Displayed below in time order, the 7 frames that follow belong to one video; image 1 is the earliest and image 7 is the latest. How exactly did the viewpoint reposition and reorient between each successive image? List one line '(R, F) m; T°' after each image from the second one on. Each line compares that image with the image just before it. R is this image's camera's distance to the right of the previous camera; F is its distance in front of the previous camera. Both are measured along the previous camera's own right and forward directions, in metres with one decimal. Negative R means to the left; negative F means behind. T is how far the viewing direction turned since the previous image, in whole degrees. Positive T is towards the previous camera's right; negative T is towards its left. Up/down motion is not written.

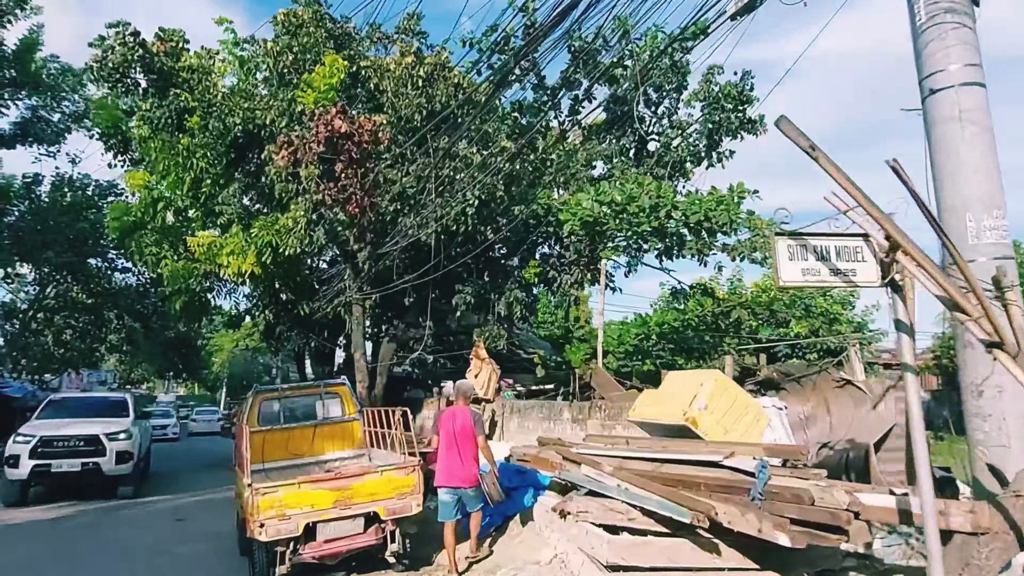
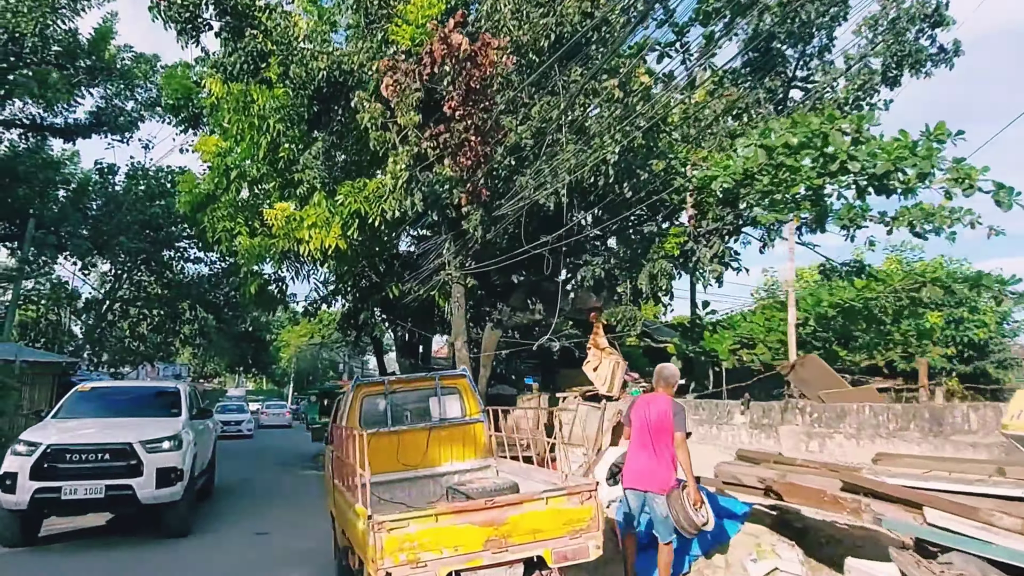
(-1.1, +2.1) m; -5°
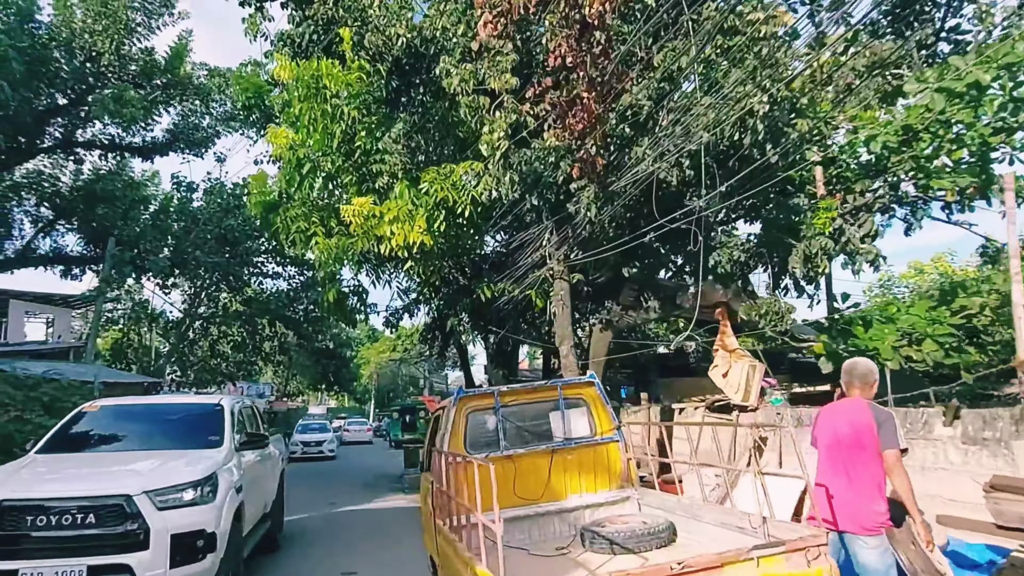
(-0.5, +1.5) m; -6°
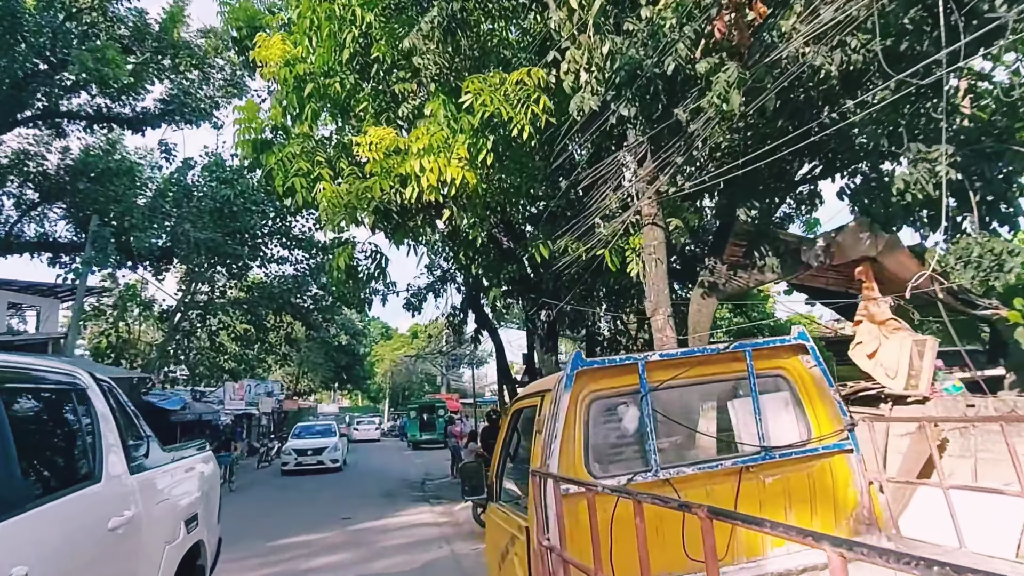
(-0.6, +2.5) m; -1°
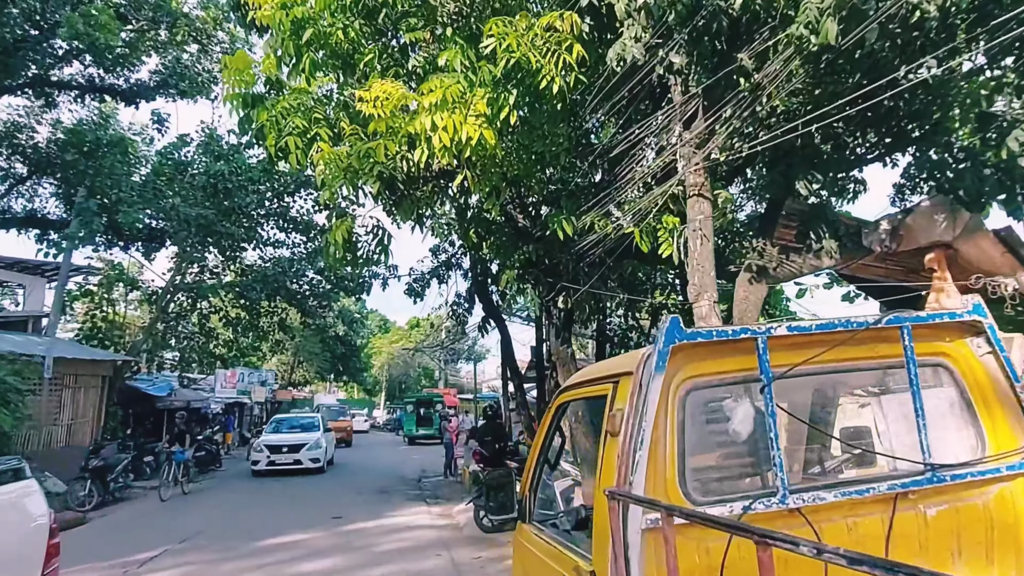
(-0.2, +0.9) m; 0°
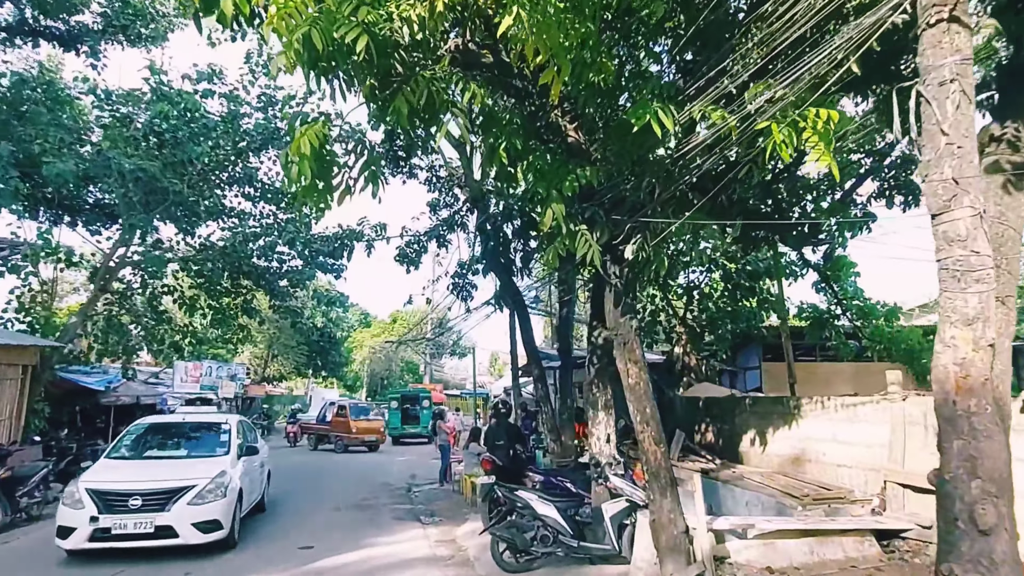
(-0.6, +2.8) m; +1°
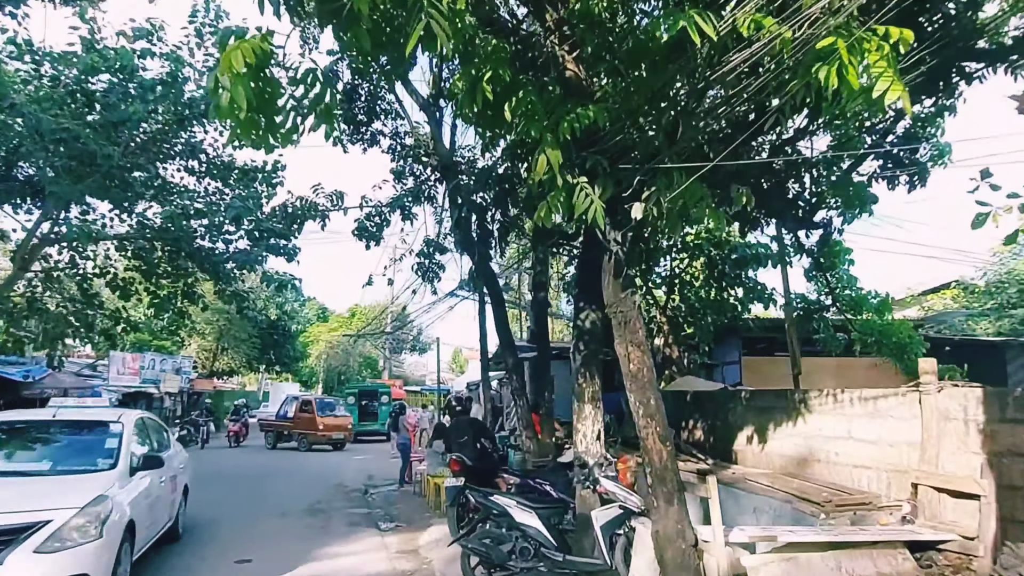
(-0.2, +1.1) m; +3°
